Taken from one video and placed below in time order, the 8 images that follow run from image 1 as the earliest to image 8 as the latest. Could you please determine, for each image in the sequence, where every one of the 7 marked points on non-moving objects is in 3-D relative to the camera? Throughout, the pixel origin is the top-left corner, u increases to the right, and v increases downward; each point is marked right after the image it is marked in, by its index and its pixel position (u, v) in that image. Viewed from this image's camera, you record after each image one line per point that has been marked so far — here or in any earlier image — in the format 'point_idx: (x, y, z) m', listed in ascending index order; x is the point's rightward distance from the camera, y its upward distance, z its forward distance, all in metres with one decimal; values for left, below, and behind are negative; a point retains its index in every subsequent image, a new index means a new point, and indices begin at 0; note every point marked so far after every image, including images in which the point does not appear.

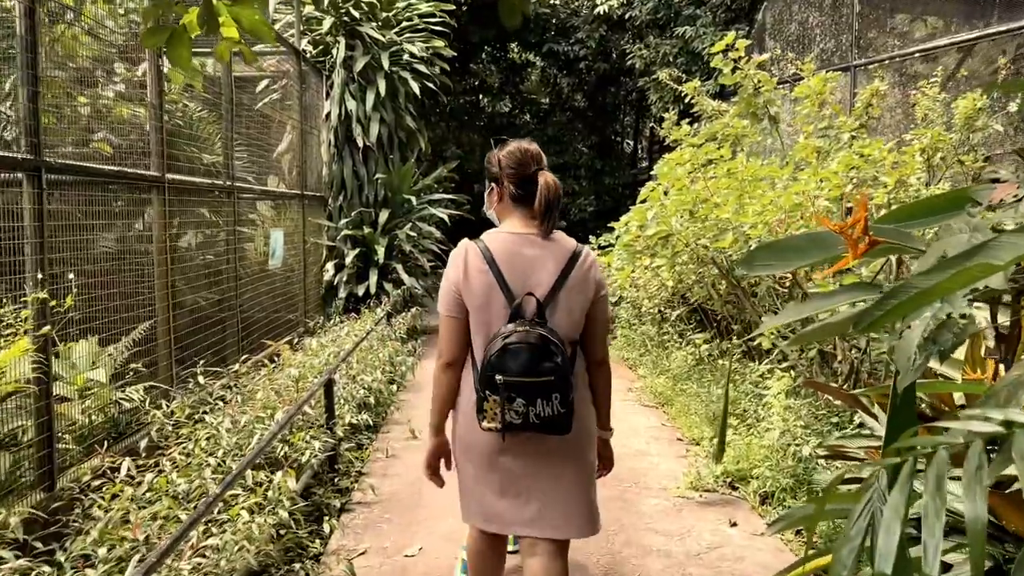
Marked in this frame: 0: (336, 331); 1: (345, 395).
0: (-1.2, -0.3, +5.4) m
1: (-0.8, -0.5, +3.8) m
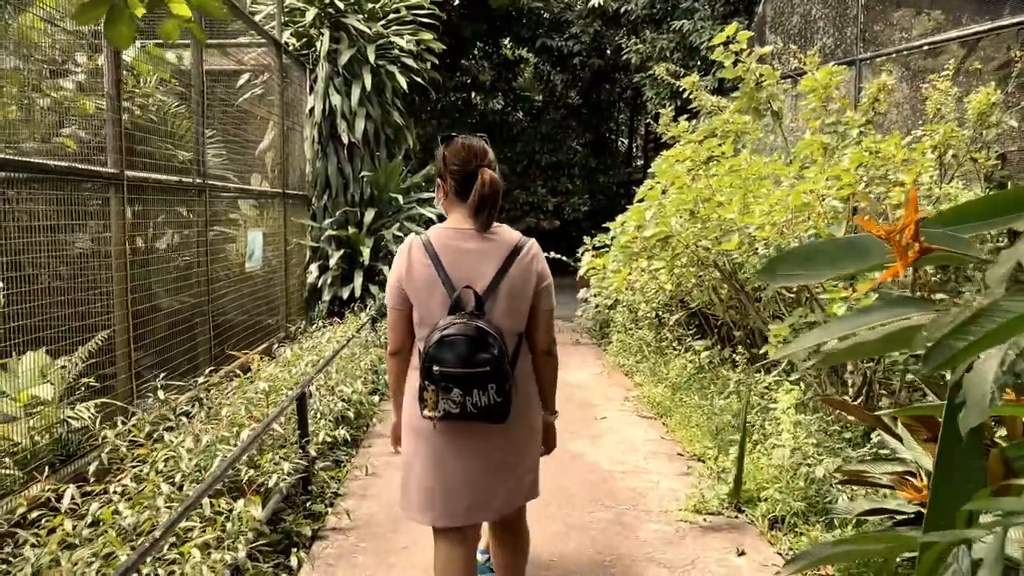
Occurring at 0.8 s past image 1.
0: (-1.2, -0.3, +5.1) m
1: (-0.8, -0.5, +3.5) m
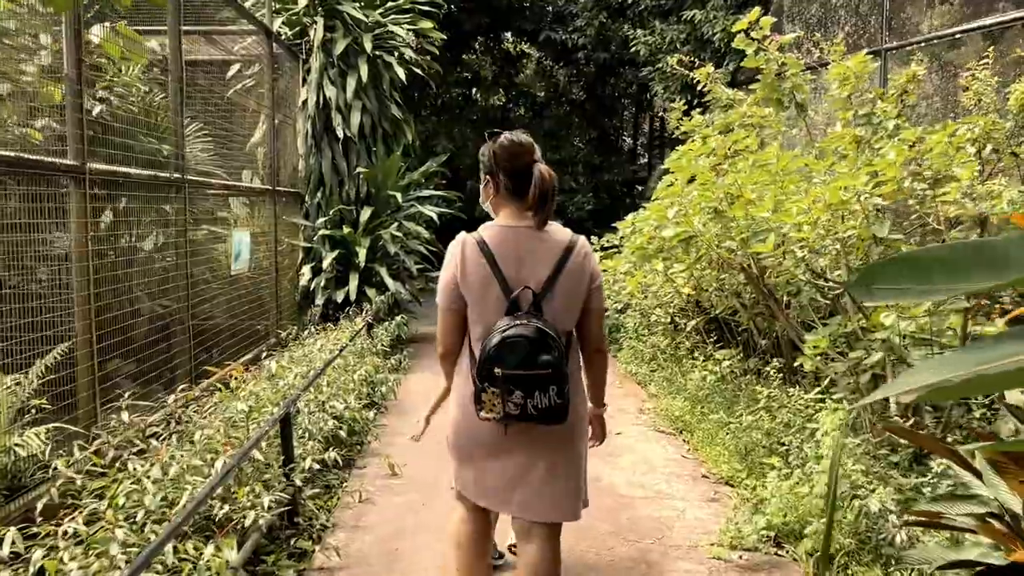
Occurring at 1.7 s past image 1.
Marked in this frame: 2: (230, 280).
0: (-1.2, -0.3, +4.8) m
1: (-0.8, -0.5, +3.2) m
2: (-1.7, 0.0, +4.9) m
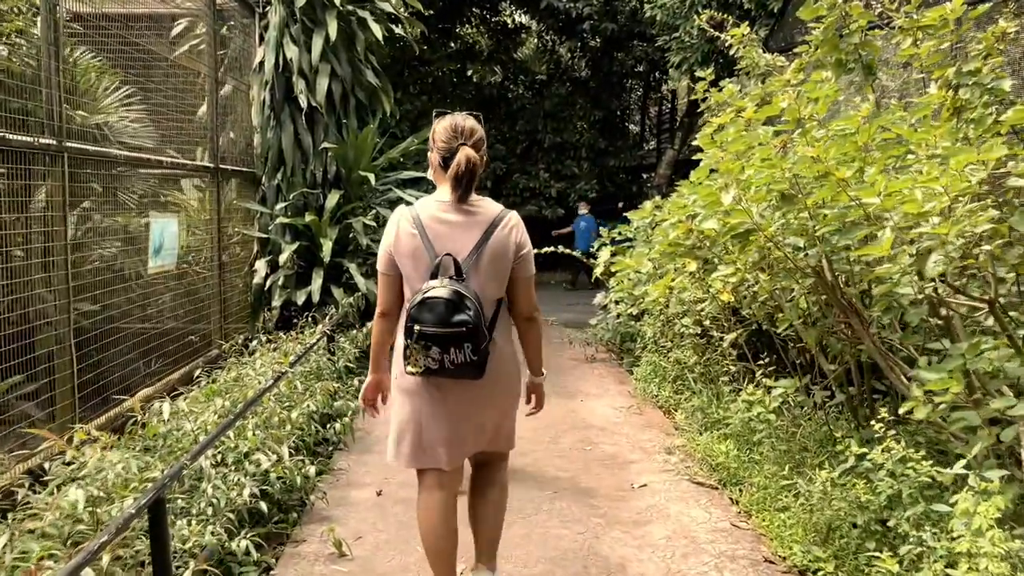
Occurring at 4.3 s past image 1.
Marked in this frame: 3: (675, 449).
0: (-1.2, -0.3, +3.8) m
1: (-0.8, -0.6, +2.2) m
2: (-1.7, 0.0, +3.9) m
3: (+0.7, -0.7, +3.6) m
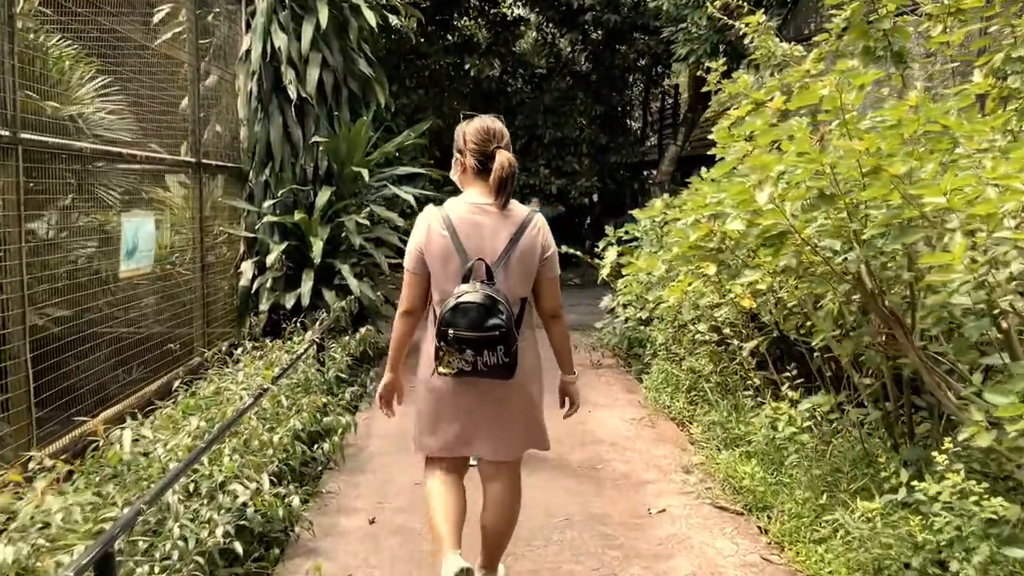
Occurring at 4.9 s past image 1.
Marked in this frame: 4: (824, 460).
0: (-1.2, -0.4, +3.5) m
1: (-0.8, -0.6, +1.9) m
2: (-1.7, 0.0, +3.6) m
3: (+0.7, -0.7, +3.3) m
4: (+1.1, -0.6, +2.9) m
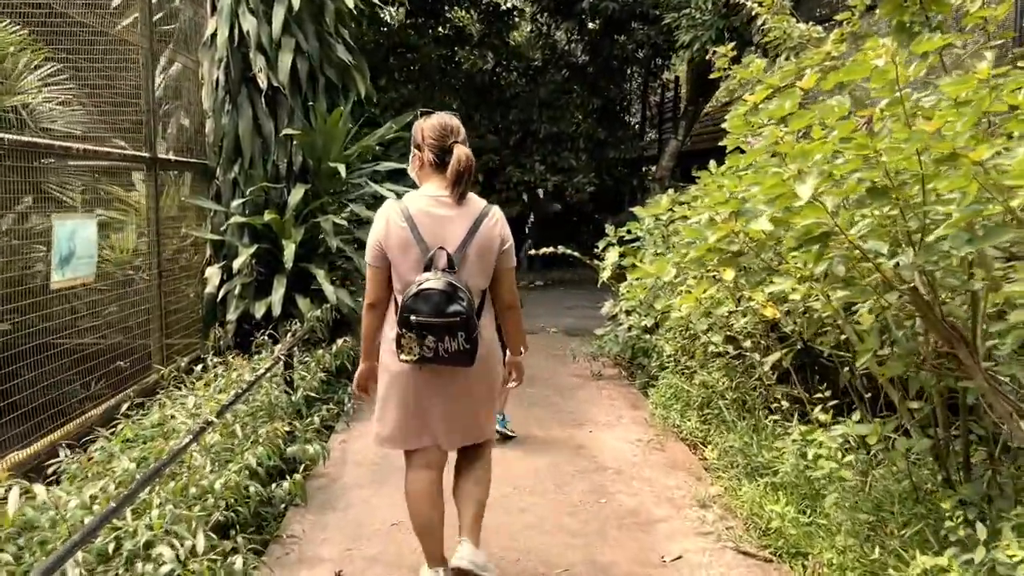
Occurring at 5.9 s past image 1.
0: (-1.2, -0.4, +3.1) m
1: (-0.8, -0.6, +1.5) m
2: (-1.7, 0.0, +3.2) m
3: (+0.7, -0.7, +2.9) m
4: (+1.1, -0.6, +2.5) m
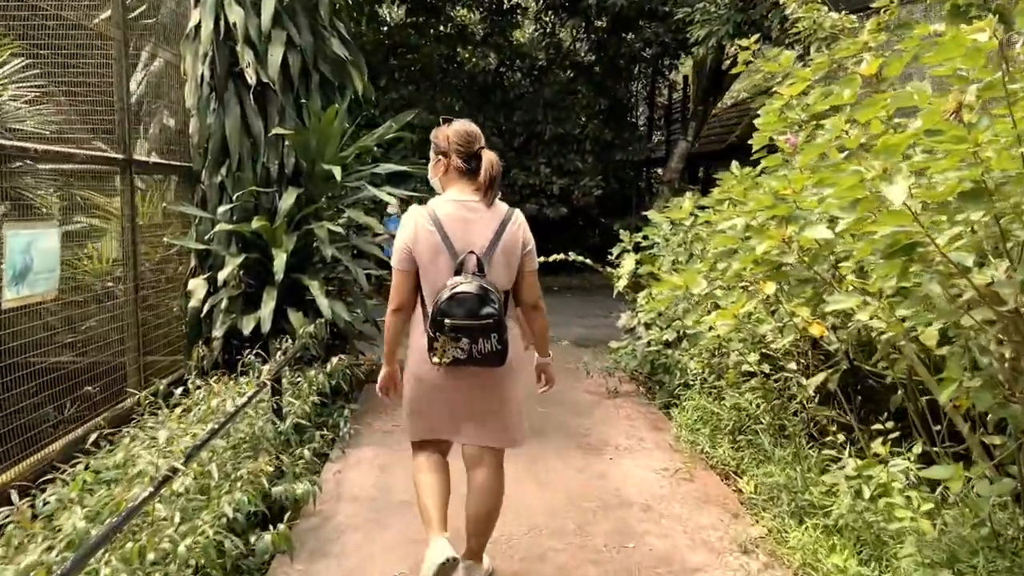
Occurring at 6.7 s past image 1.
0: (-1.2, -0.5, +2.8) m
1: (-0.8, -0.7, +1.2) m
2: (-1.7, -0.1, +2.9) m
3: (+0.7, -0.8, +2.6) m
4: (+1.1, -0.7, +2.2) m
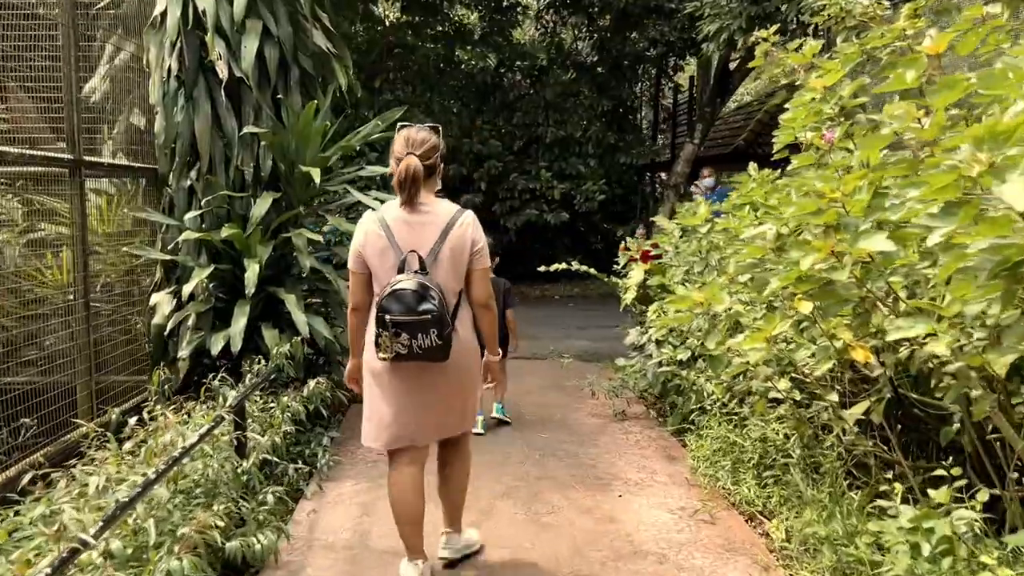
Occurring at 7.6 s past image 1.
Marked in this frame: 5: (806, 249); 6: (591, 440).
0: (-1.2, -0.5, +2.4) m
1: (-0.8, -0.7, +0.8) m
2: (-1.7, -0.1, +2.5) m
3: (+0.7, -0.8, +2.2) m
4: (+1.1, -0.7, +1.8) m
5: (+0.7, +0.1, +2.0) m
6: (+0.4, -0.7, +3.7) m
